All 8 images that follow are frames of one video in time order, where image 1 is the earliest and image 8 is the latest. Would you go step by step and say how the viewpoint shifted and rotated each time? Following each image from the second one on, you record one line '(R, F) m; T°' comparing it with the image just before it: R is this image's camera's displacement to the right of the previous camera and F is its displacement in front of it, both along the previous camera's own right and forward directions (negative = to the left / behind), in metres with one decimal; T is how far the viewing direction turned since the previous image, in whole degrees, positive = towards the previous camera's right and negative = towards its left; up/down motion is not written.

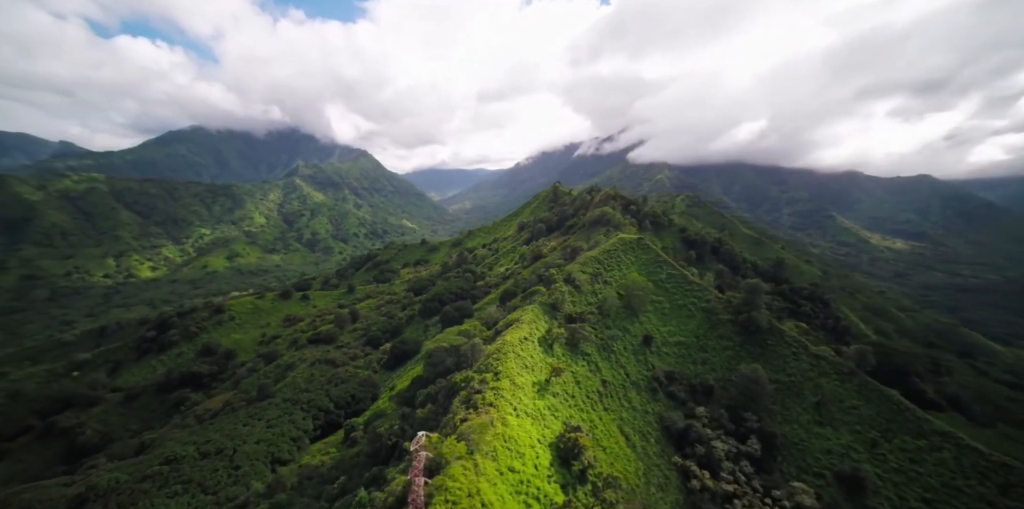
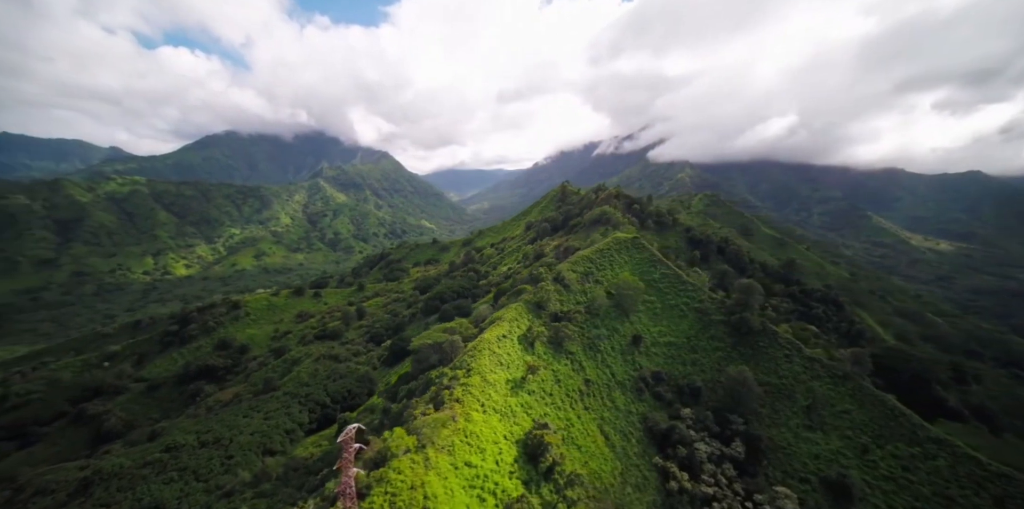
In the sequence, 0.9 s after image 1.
(+5.1, -0.5) m; -3°
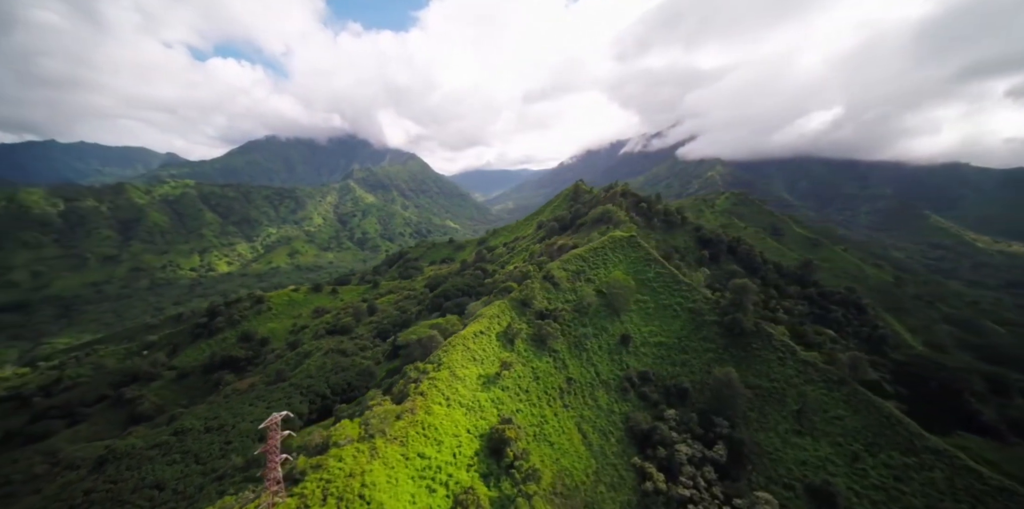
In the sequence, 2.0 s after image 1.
(+6.2, -0.5) m; -4°
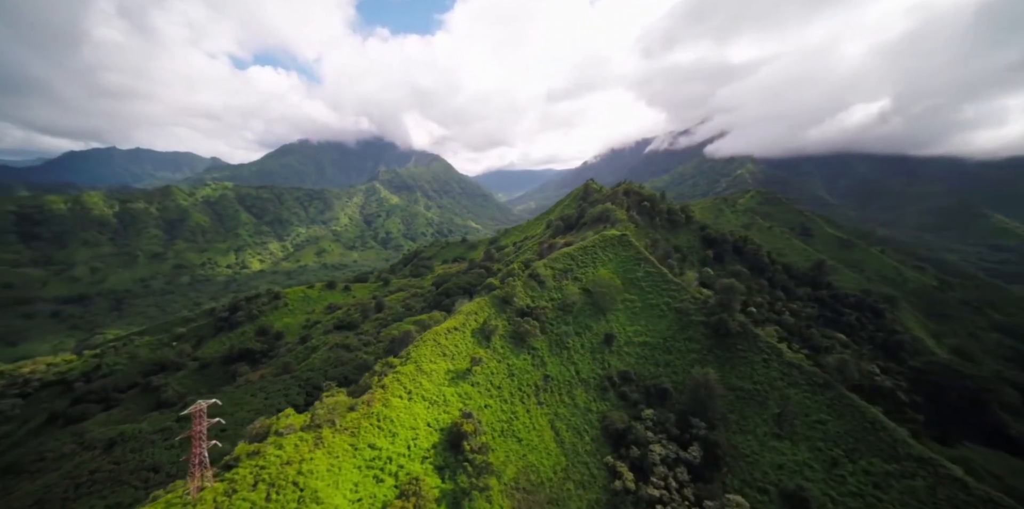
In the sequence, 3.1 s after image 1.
(+6.4, -0.5) m; -4°
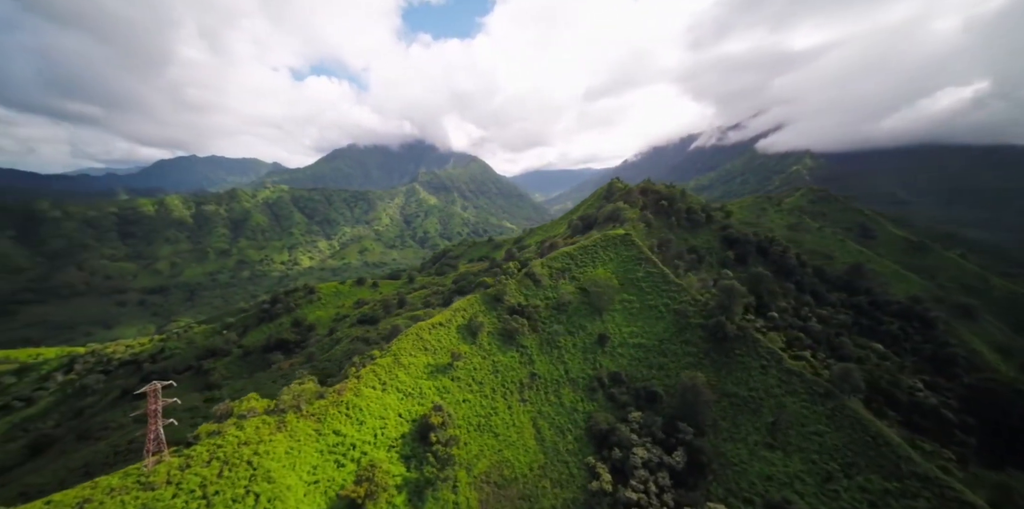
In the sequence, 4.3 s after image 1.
(+7.2, -0.5) m; -6°
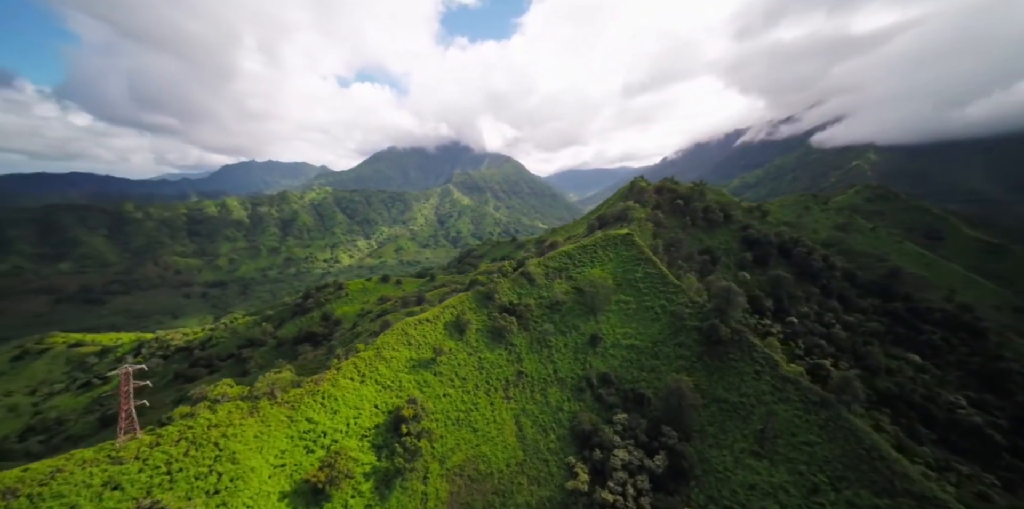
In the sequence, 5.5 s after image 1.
(+6.7, -0.5) m; -5°
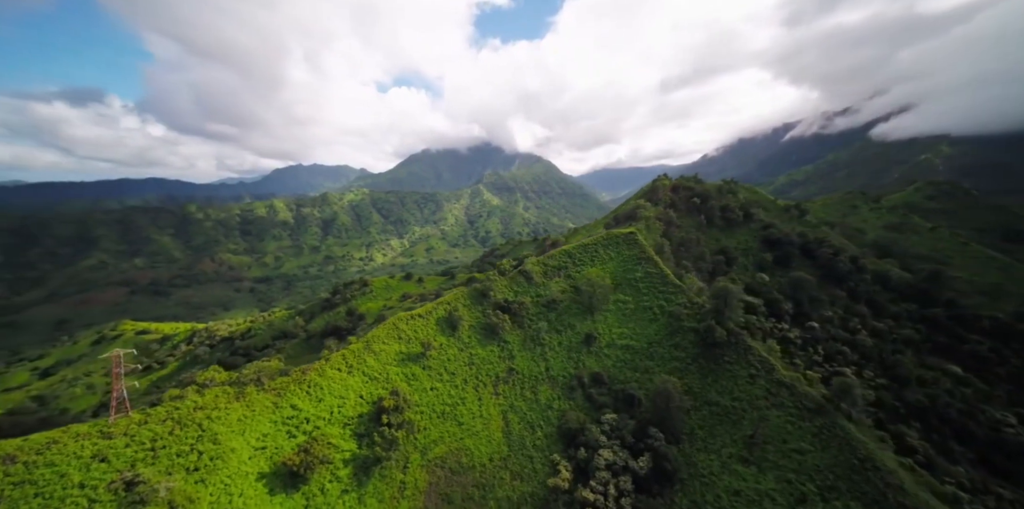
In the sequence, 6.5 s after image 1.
(+5.8, -0.3) m; -5°
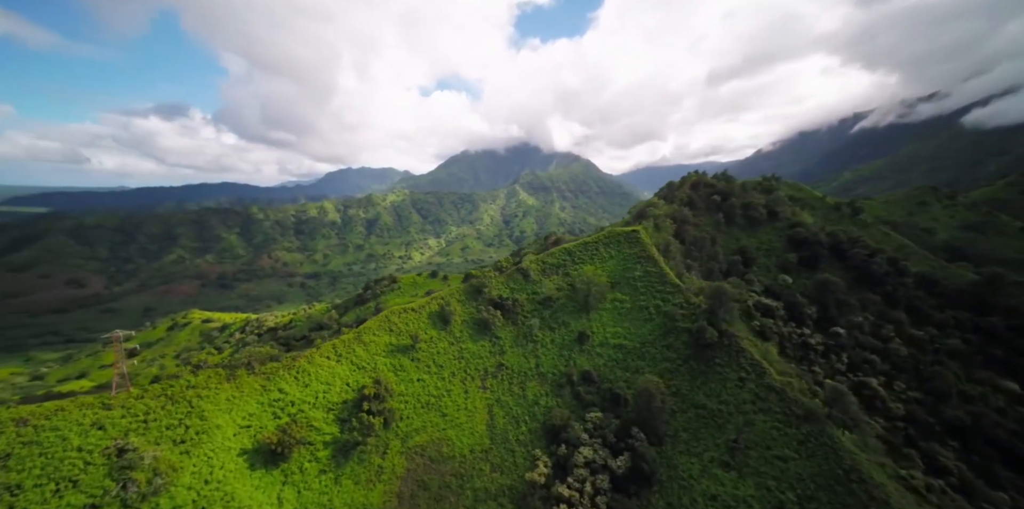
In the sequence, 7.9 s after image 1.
(+6.9, -0.3) m; -6°
